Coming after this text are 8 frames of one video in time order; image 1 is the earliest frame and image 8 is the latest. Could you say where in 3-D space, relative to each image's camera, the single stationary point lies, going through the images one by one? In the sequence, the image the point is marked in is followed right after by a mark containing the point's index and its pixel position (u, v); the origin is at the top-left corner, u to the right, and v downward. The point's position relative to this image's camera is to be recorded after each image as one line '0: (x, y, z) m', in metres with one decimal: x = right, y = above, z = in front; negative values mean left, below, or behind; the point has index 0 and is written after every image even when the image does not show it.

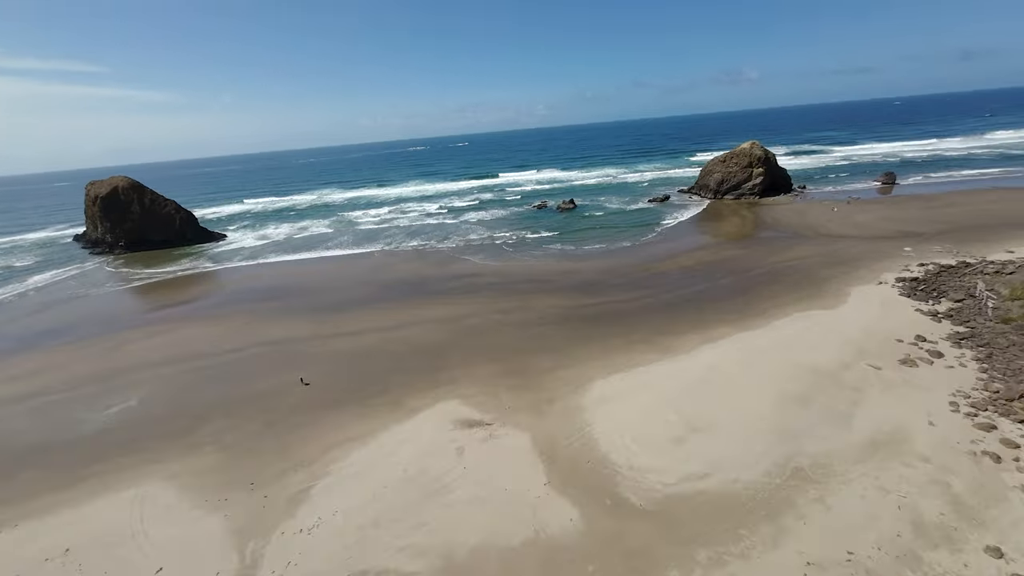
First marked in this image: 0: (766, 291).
0: (+12.9, -0.1, +18.4) m
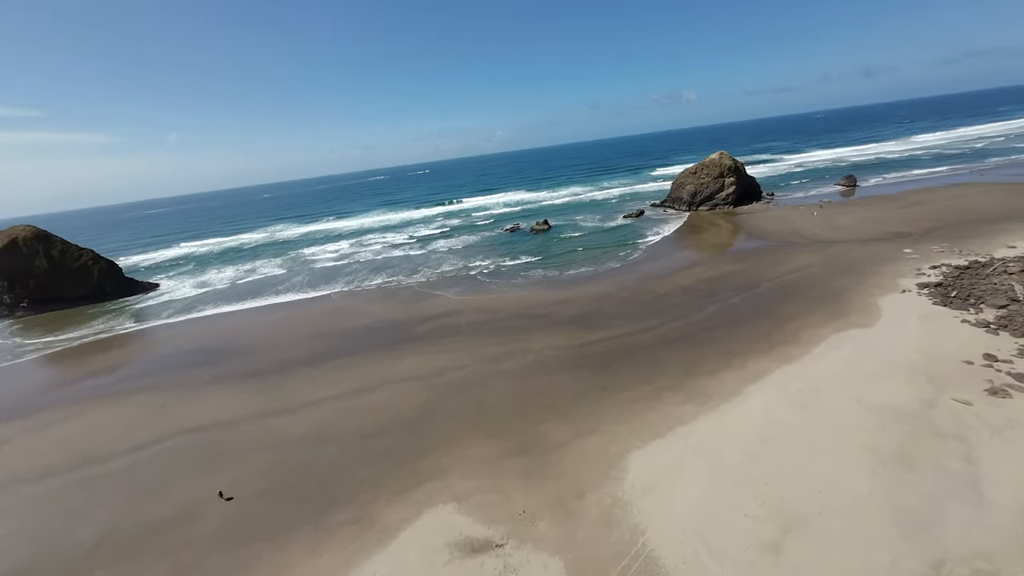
0: (+12.4, -1.0, +16.4) m
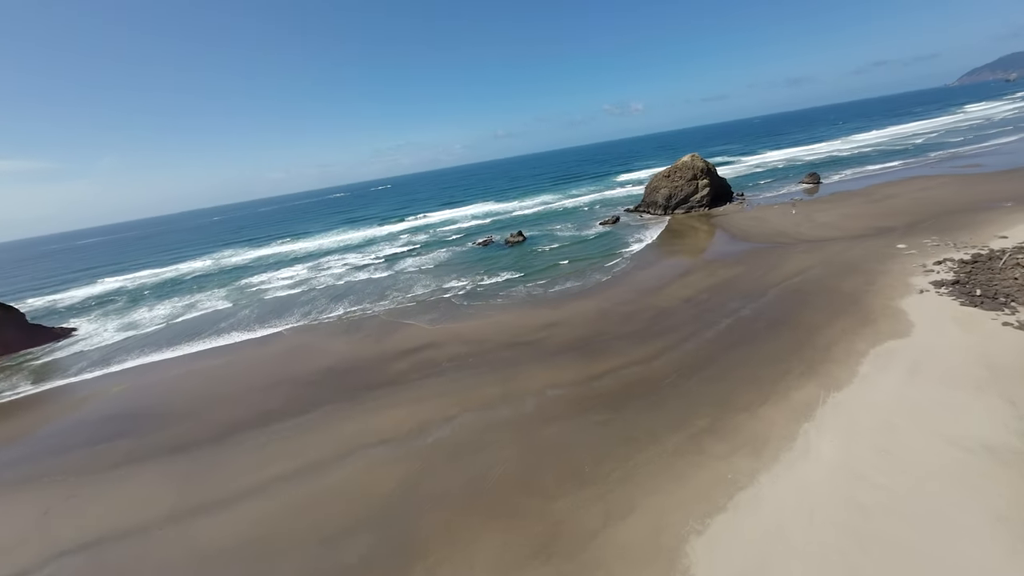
0: (+12.0, -1.3, +14.9) m
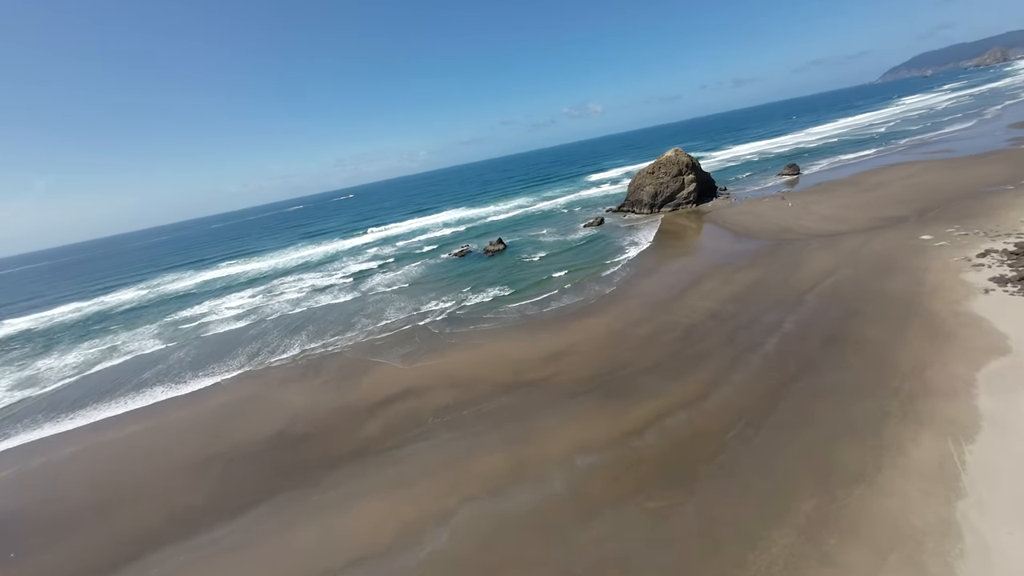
0: (+12.1, -1.5, +12.5) m
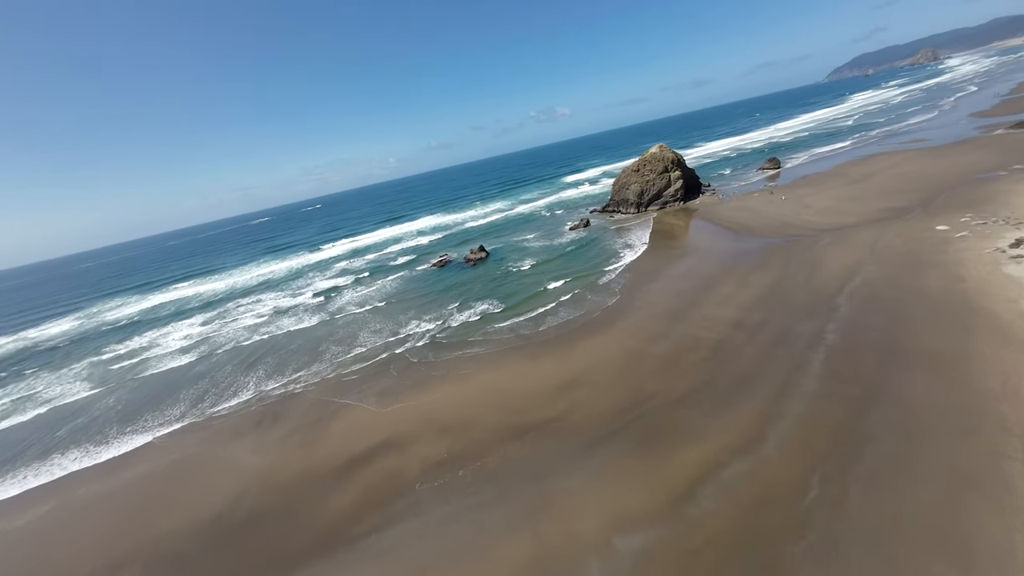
0: (+12.2, -1.6, +10.7) m
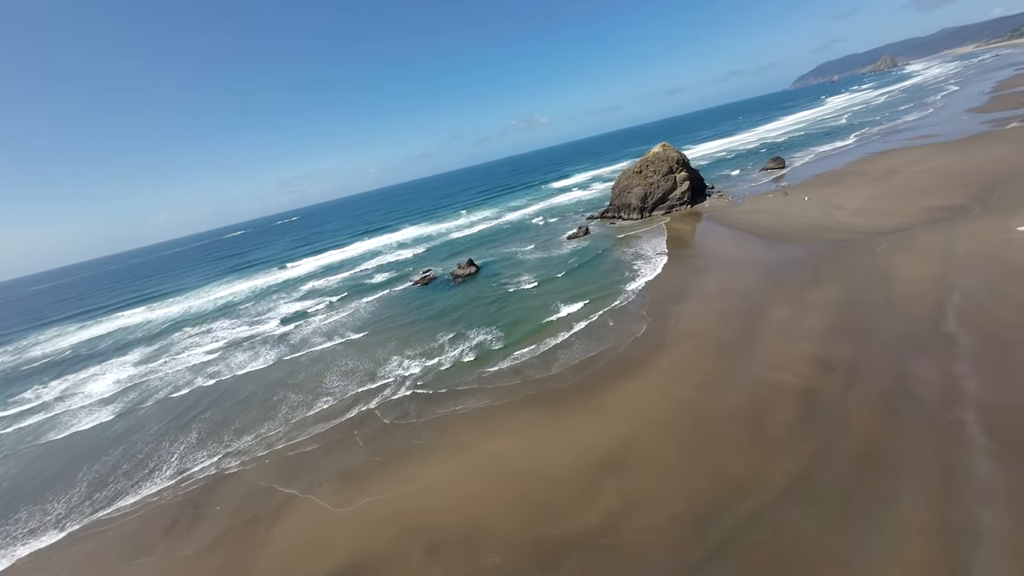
0: (+12.7, -2.3, +7.5) m
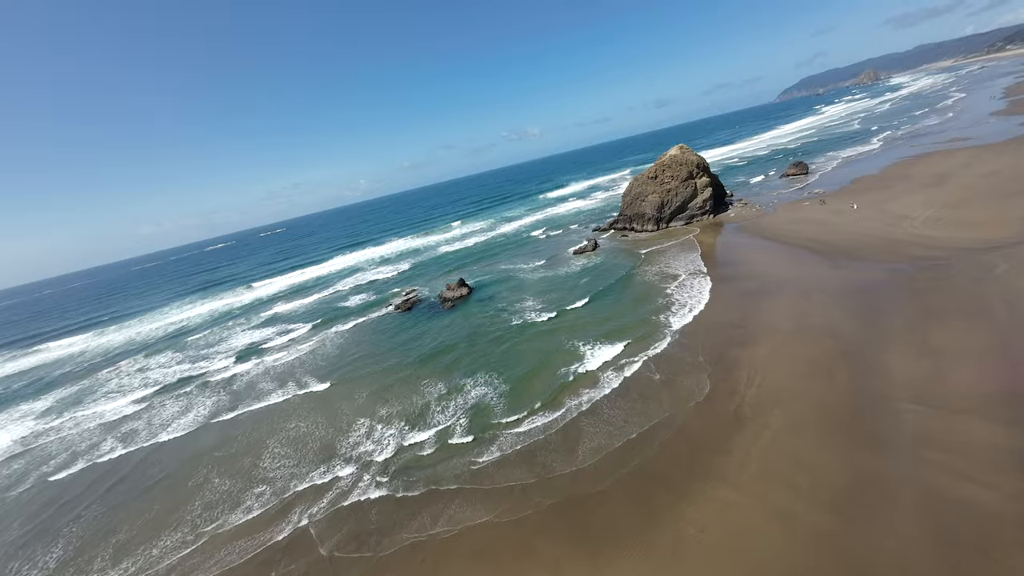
0: (+13.1, -3.2, +3.4) m
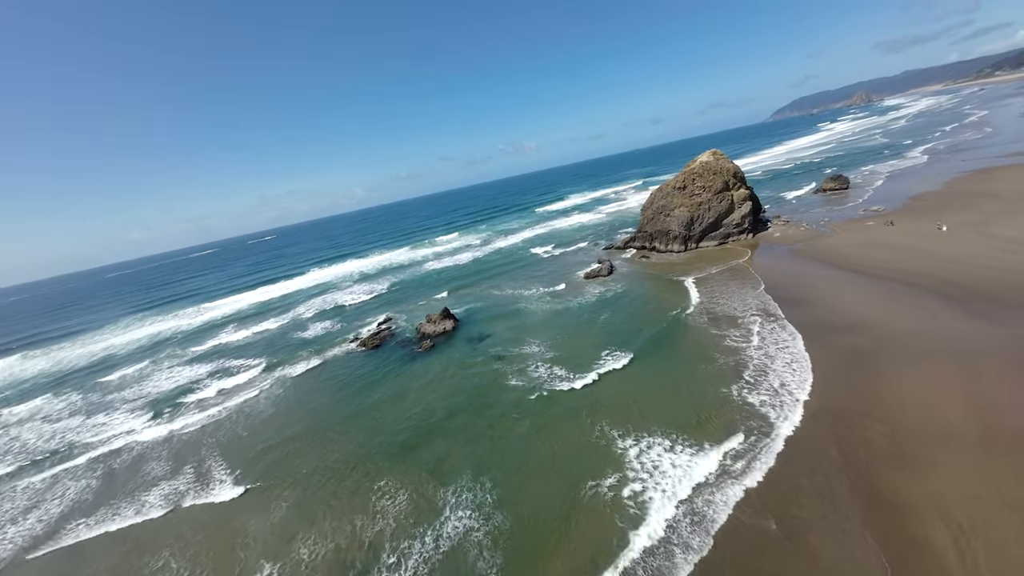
0: (+13.2, -4.6, -1.4) m
